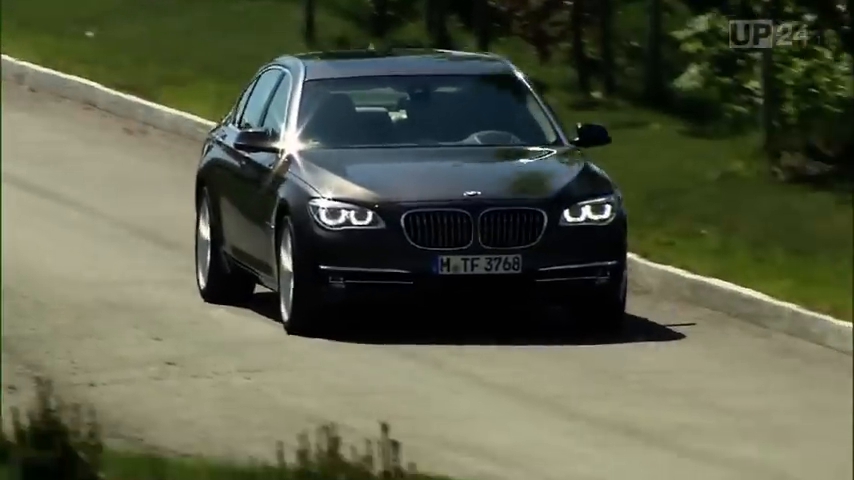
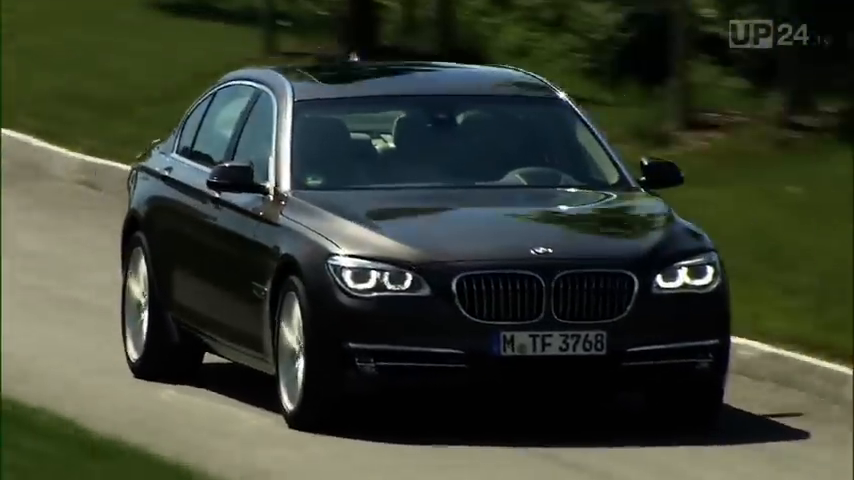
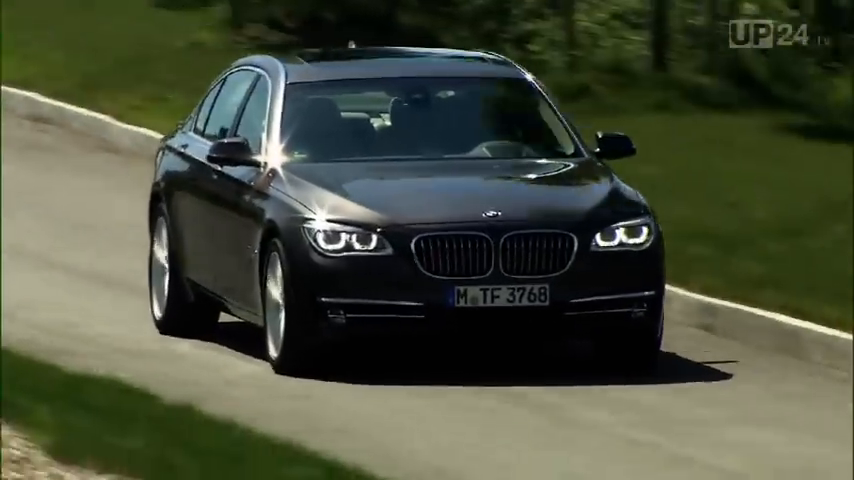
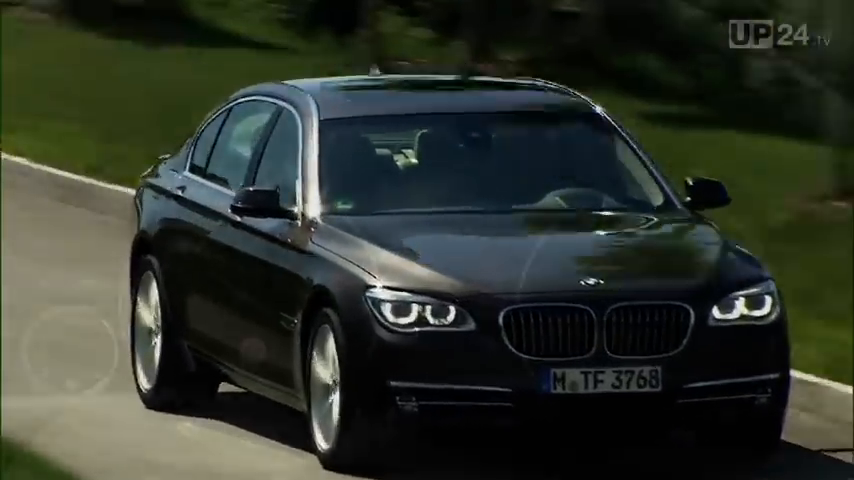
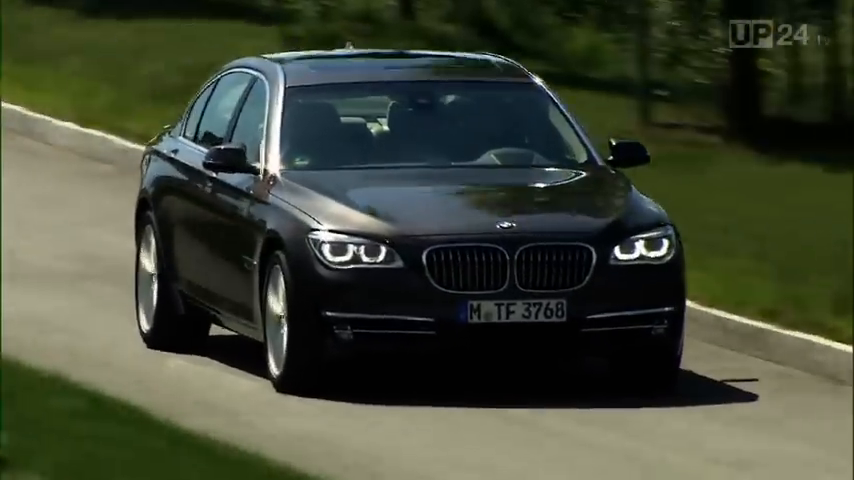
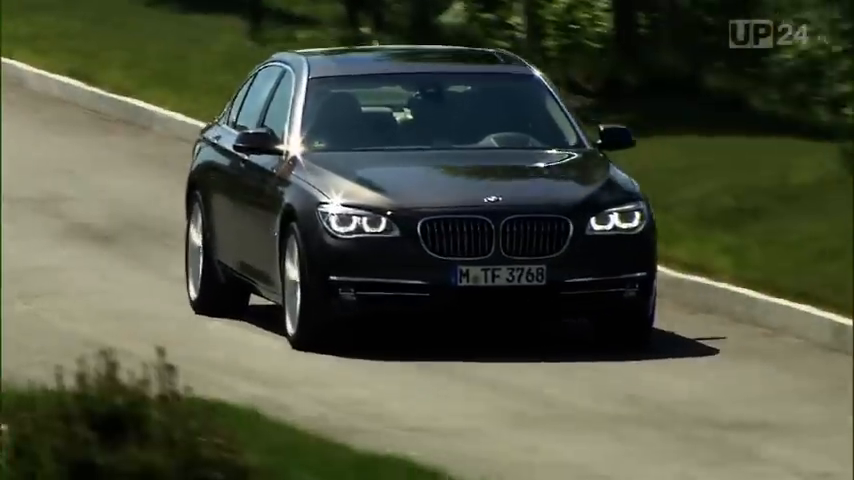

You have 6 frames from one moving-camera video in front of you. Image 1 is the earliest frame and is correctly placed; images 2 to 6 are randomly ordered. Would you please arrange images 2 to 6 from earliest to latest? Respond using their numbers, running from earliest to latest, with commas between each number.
6, 3, 5, 2, 4
